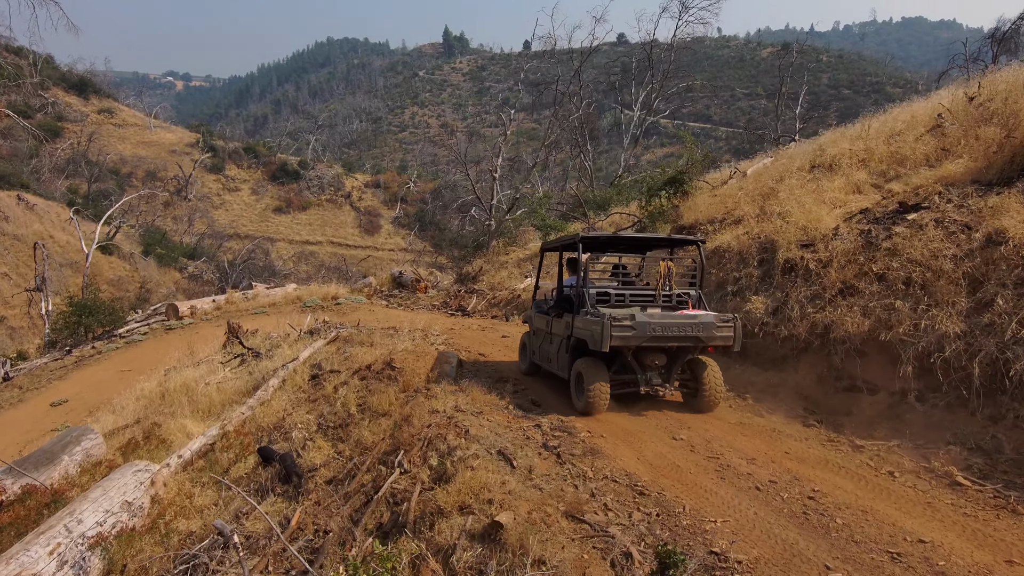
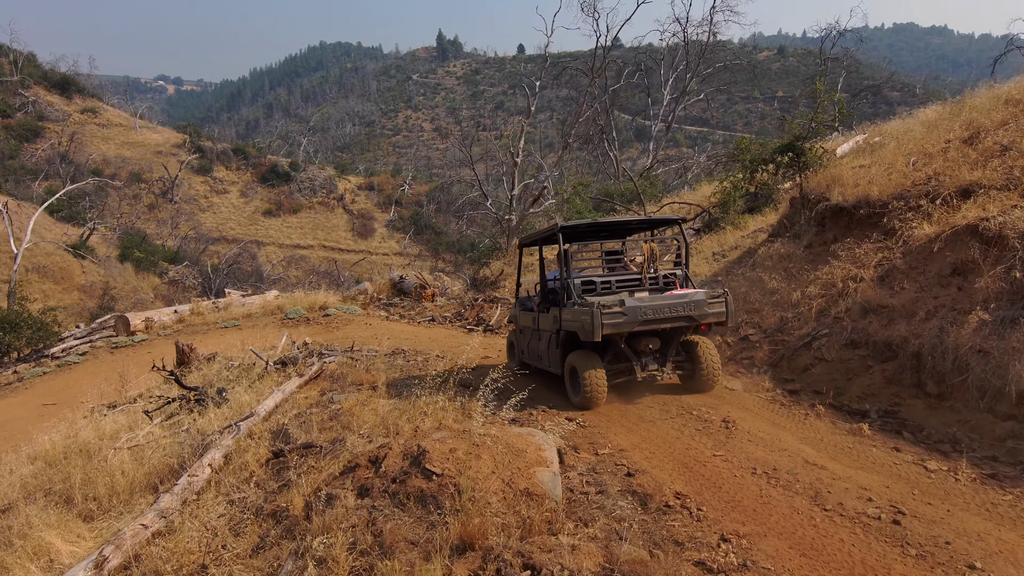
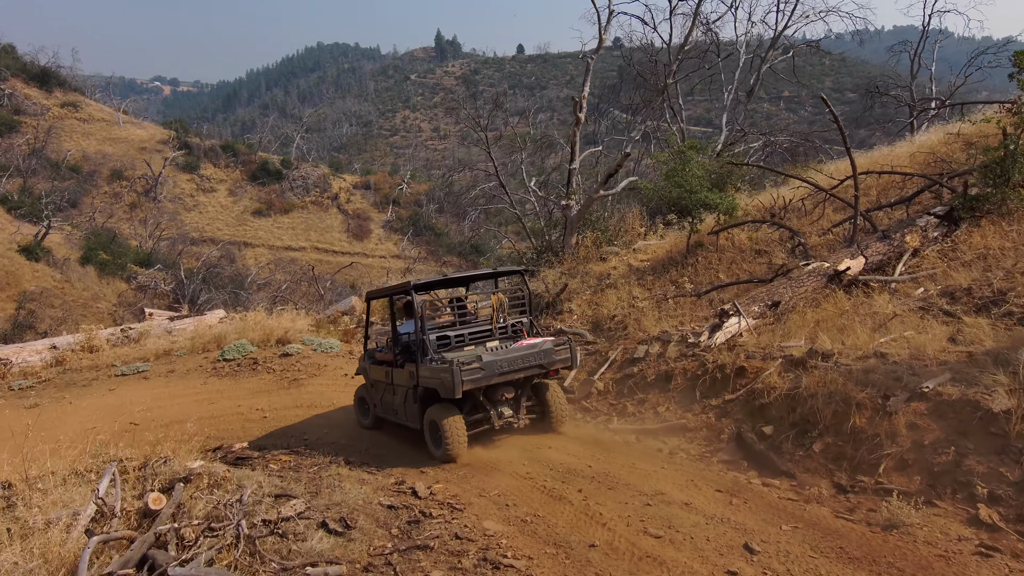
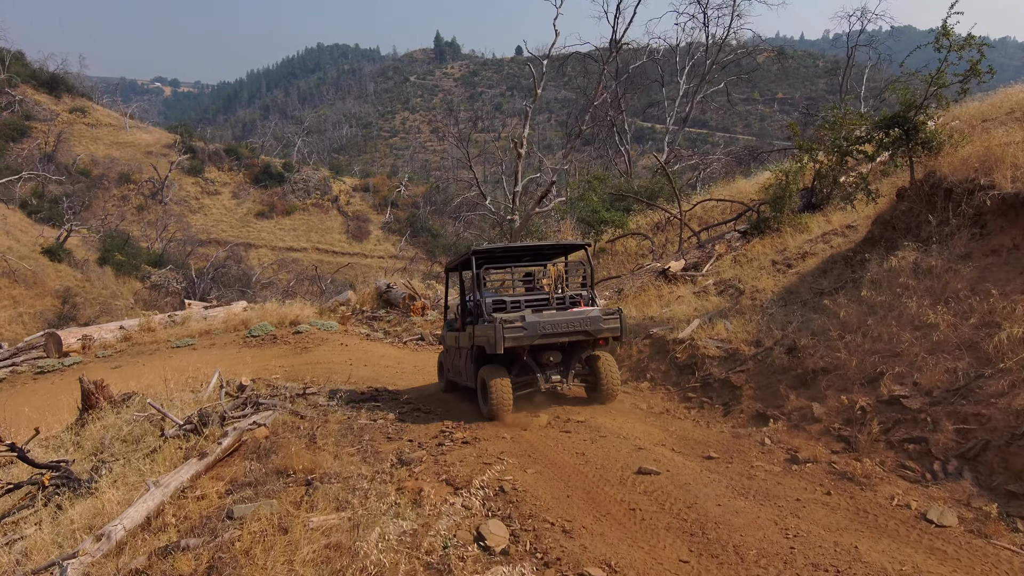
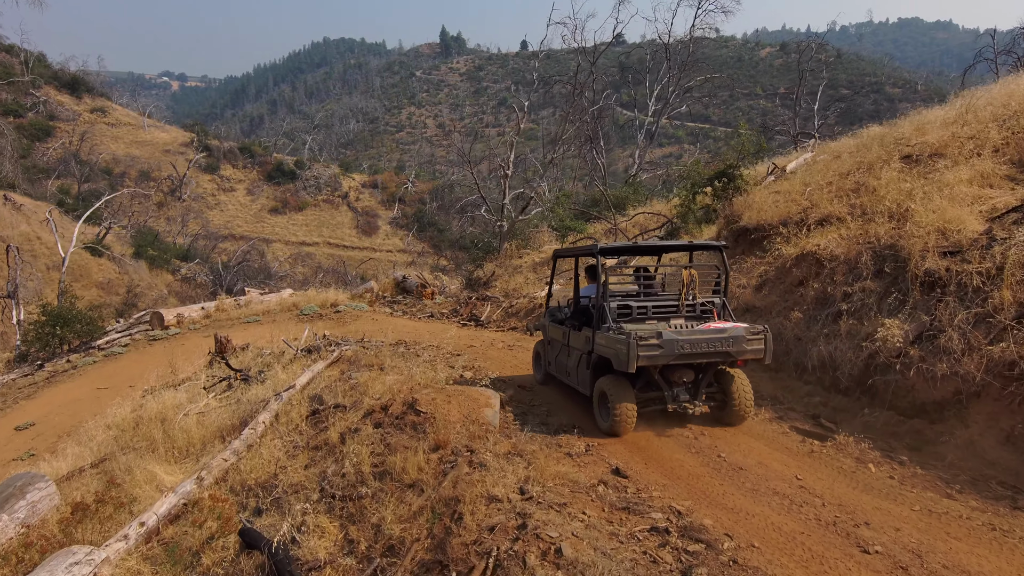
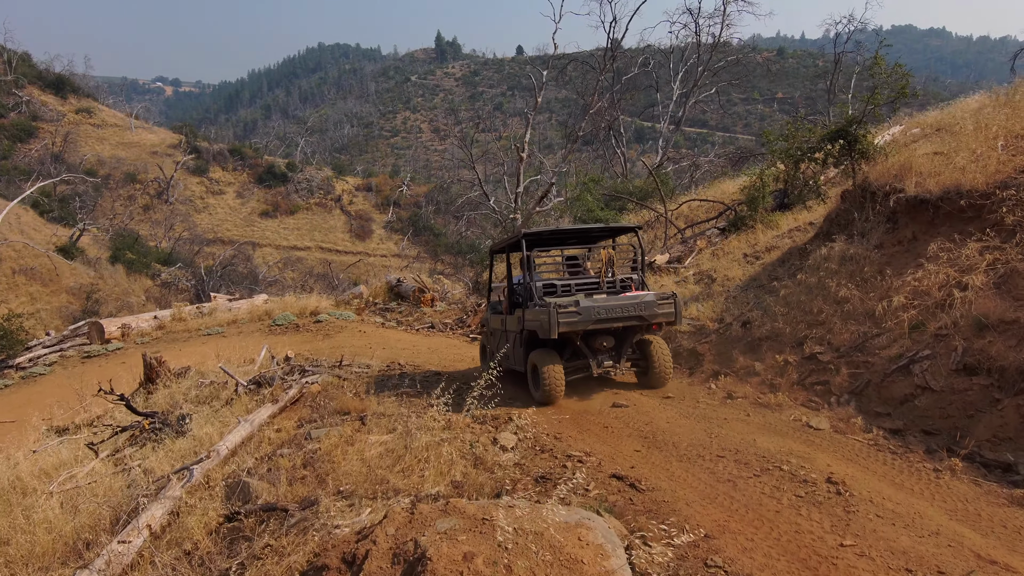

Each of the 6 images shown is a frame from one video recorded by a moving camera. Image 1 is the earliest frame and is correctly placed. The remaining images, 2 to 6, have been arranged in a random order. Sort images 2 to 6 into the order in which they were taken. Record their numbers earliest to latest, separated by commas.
5, 2, 6, 4, 3
